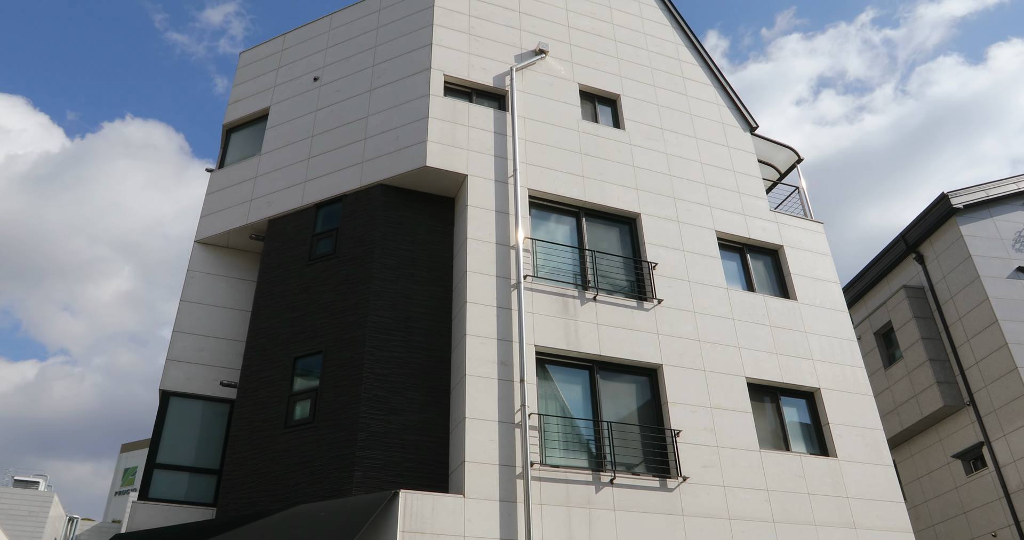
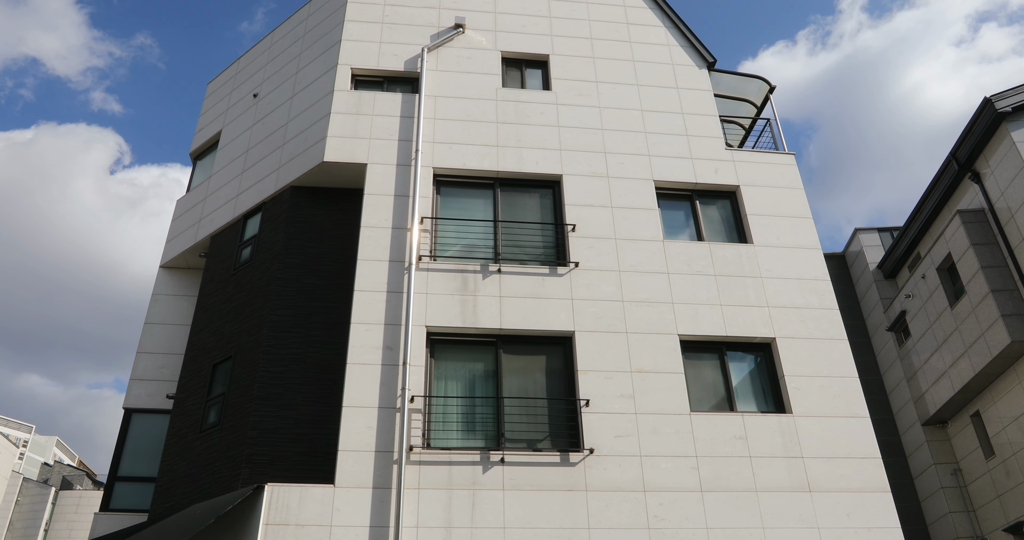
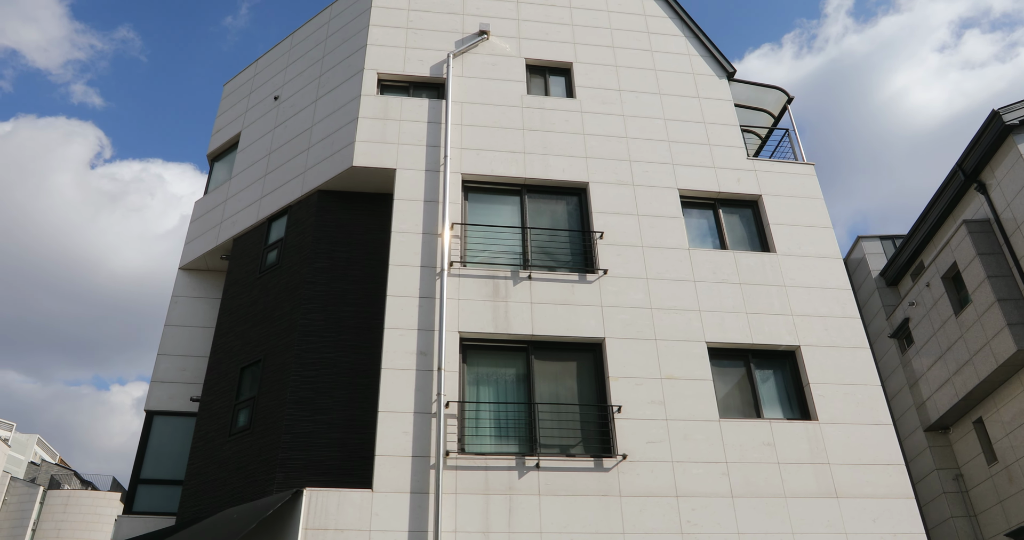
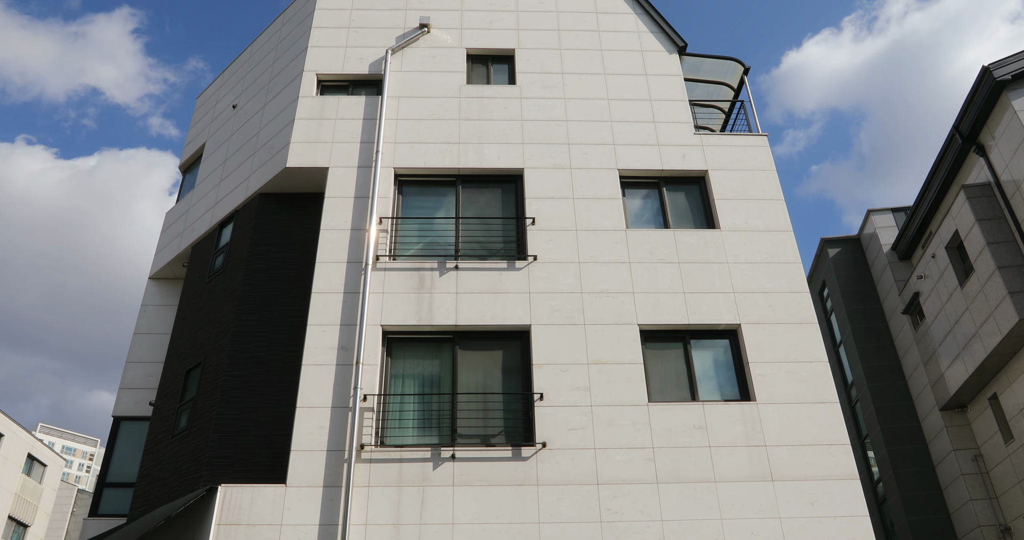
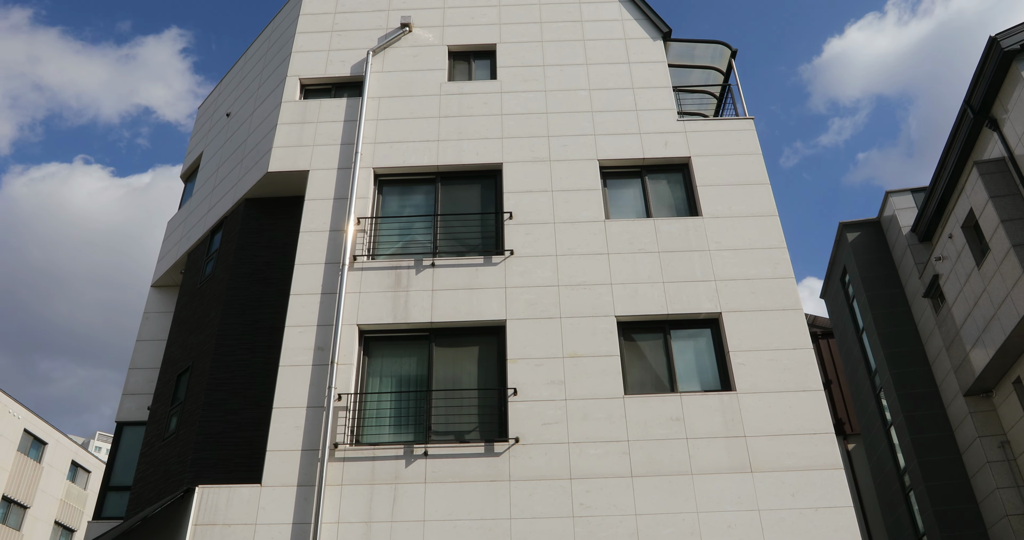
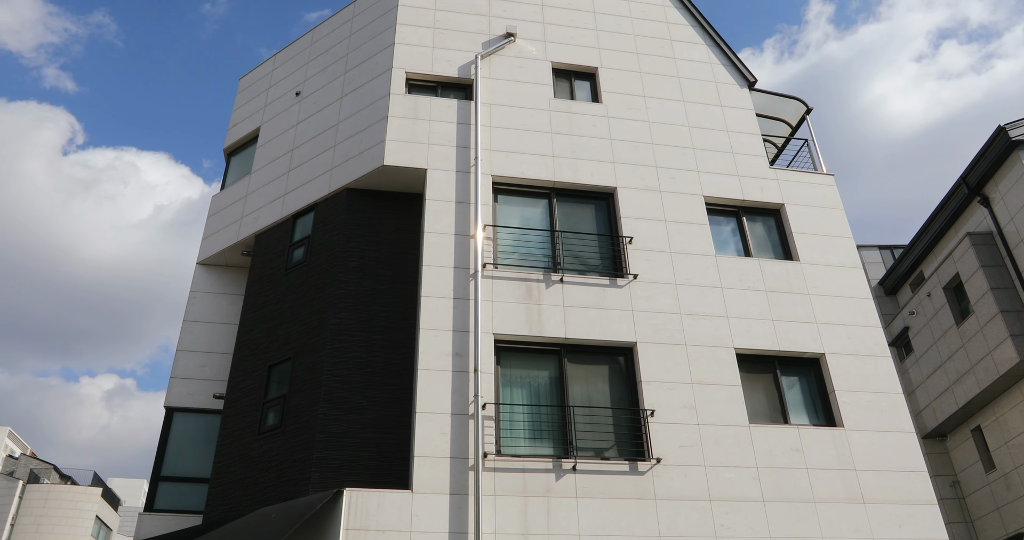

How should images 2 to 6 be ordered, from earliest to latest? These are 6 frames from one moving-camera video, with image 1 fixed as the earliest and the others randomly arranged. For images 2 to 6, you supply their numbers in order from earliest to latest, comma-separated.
6, 3, 2, 4, 5
